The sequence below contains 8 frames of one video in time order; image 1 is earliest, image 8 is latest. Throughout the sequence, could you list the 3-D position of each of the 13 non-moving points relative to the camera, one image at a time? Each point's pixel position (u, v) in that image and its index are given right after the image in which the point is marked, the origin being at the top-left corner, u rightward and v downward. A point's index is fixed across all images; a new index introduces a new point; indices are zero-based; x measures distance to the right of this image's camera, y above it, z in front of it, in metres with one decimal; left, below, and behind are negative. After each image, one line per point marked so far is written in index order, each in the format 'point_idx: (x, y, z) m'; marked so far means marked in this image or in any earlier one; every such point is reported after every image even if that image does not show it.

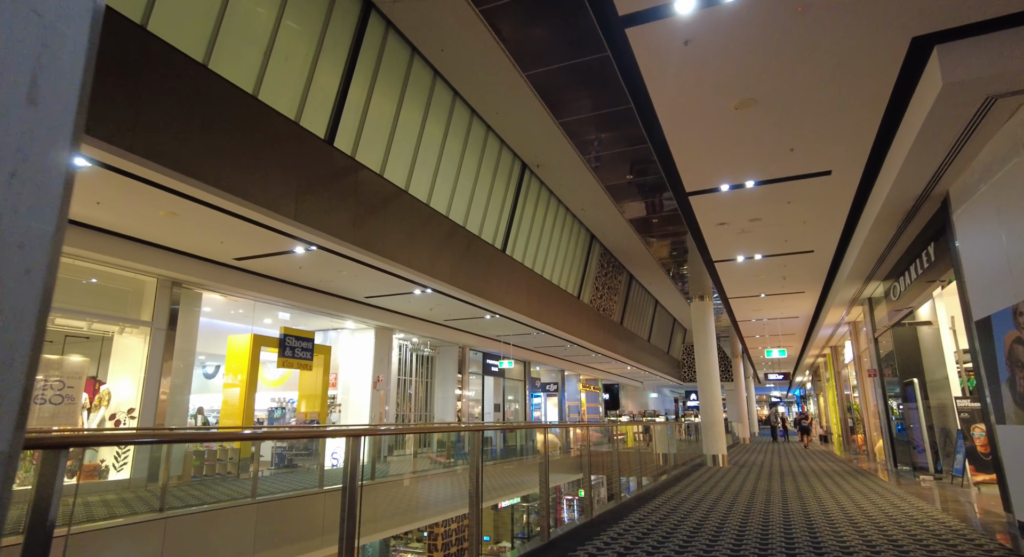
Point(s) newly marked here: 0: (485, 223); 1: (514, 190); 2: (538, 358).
0: (-0.5, +1.2, +11.5) m
1: (+0.1, +1.9, +12.1) m
2: (+0.9, -2.9, +19.5) m
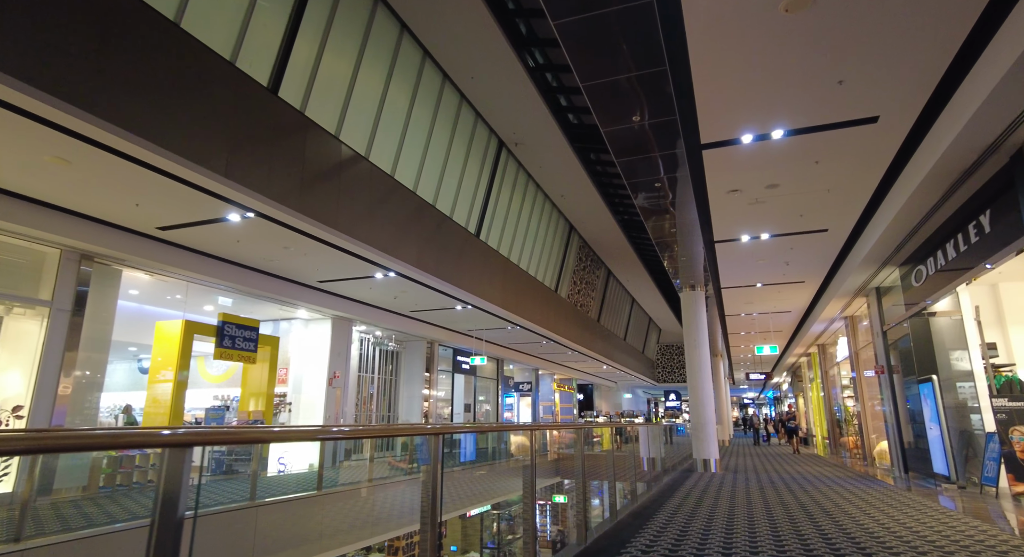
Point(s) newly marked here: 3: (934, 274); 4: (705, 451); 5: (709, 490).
0: (-1.0, +1.4, +10.4) m
1: (-0.5, +2.2, +11.0) m
2: (0.0, -2.6, +18.5) m
3: (+4.8, 0.0, +6.1) m
4: (+3.5, -3.2, +9.9) m
5: (+3.0, -3.2, +8.2) m
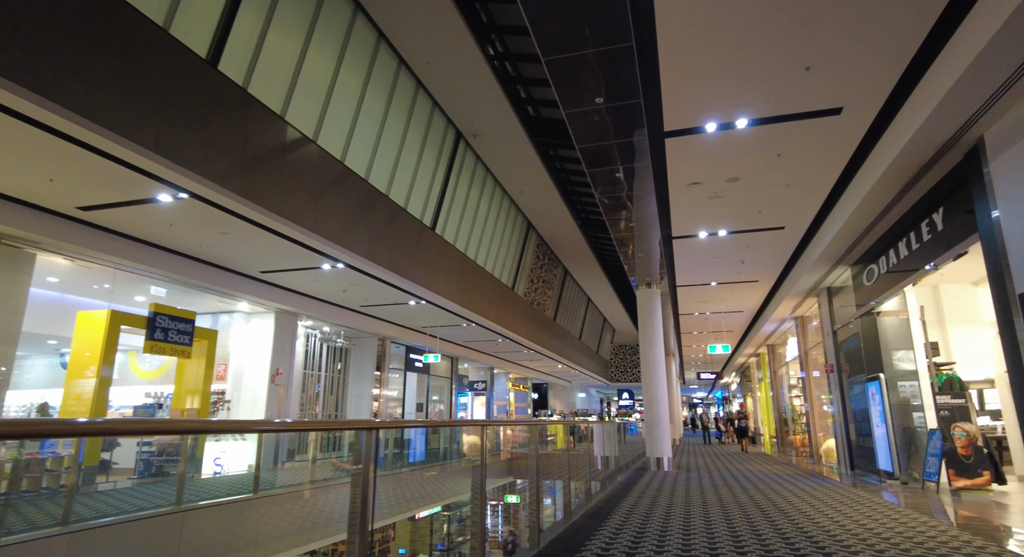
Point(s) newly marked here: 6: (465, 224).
0: (-1.8, +1.6, +10.0) m
1: (-1.3, +2.3, +10.7) m
2: (-1.5, -2.5, +18.1) m
3: (+4.3, 0.0, +6.2) m
4: (+2.7, -3.1, +9.9) m
5: (+2.3, -3.2, +8.1) m
6: (-1.0, +1.2, +12.1) m
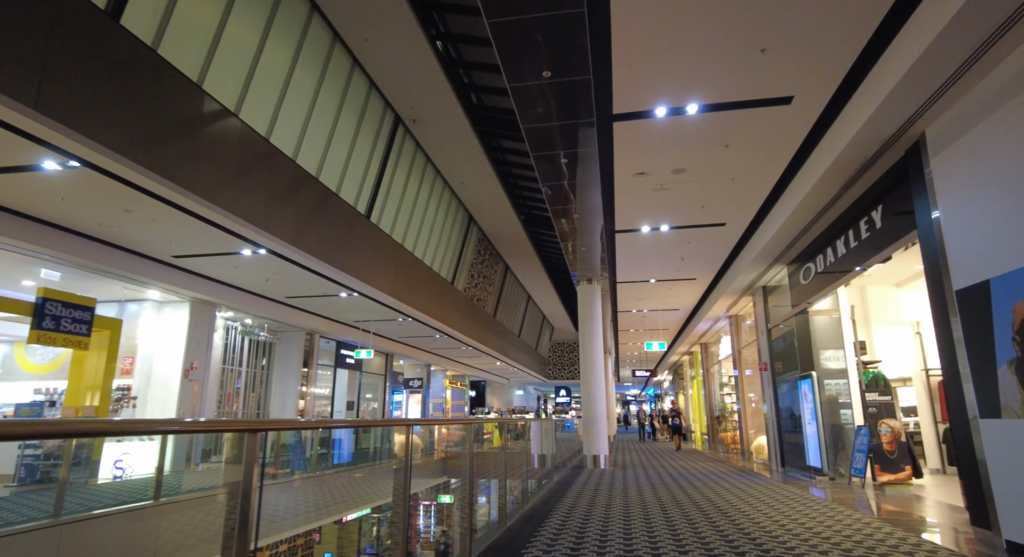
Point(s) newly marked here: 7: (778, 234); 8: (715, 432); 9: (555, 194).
0: (-2.9, +1.7, +9.4) m
1: (-2.4, +2.5, +10.2) m
2: (-3.6, -2.3, +17.5) m
3: (+3.6, +0.1, +6.3) m
4: (+1.5, -3.0, +9.8) m
5: (+1.3, -3.1, +8.0) m
6: (-2.3, +1.4, +11.6) m
7: (+3.0, +0.5, +6.2) m
8: (+5.5, -4.1, +14.7) m
9: (+0.6, +1.1, +6.8) m
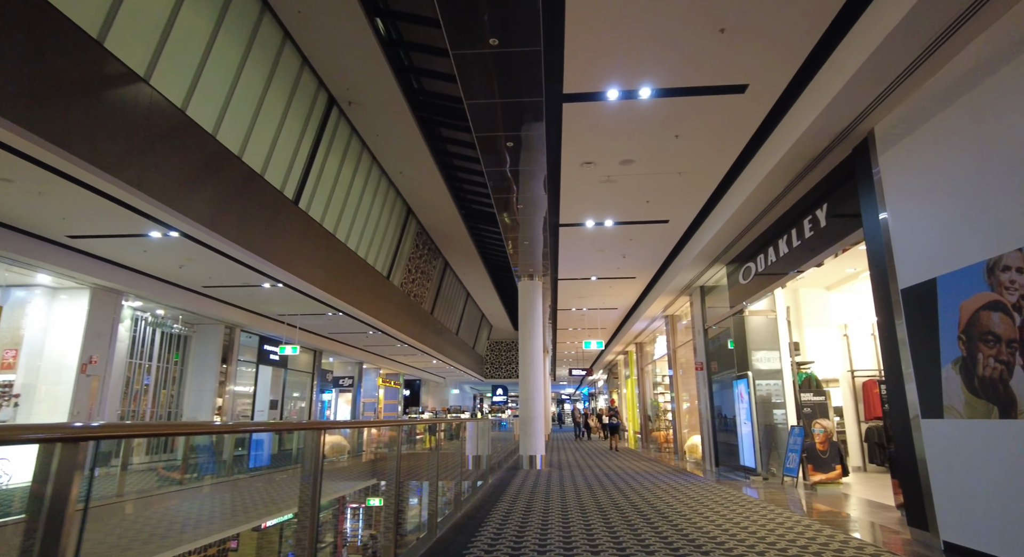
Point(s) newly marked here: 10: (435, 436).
0: (-3.8, +1.9, +8.7) m
1: (-3.4, +2.6, +9.5) m
2: (-5.5, -2.1, +16.7) m
3: (+2.9, +0.1, +6.3) m
4: (+0.3, -3.0, +9.6) m
5: (+0.3, -3.0, +7.7) m
6: (-3.5, +1.5, +10.9) m
7: (+2.4, +0.5, +6.2) m
8: (+3.7, -4.2, +14.9) m
9: (-0.1, +1.1, +6.5) m
10: (-0.8, -1.6, +5.5) m
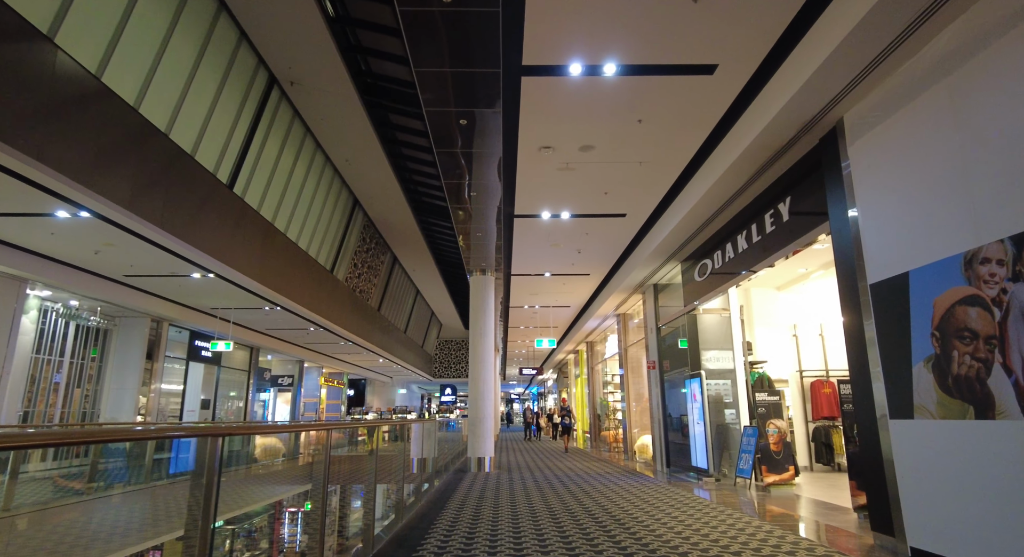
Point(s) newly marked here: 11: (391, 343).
0: (-4.5, +2.1, +8.0) m
1: (-4.2, +2.8, +8.8) m
2: (-7.0, -1.9, +15.8) m
3: (+2.3, +0.1, +6.2) m
4: (-0.5, -2.9, +9.2) m
5: (-0.4, -2.9, +7.4) m
6: (-4.4, +1.7, +10.2) m
7: (+1.8, +0.6, +6.0) m
8: (+2.3, -4.1, +14.8) m
9: (-0.7, +1.2, +6.1) m
10: (-1.3, -1.5, +5.0) m
11: (-4.4, -2.3, +19.5) m
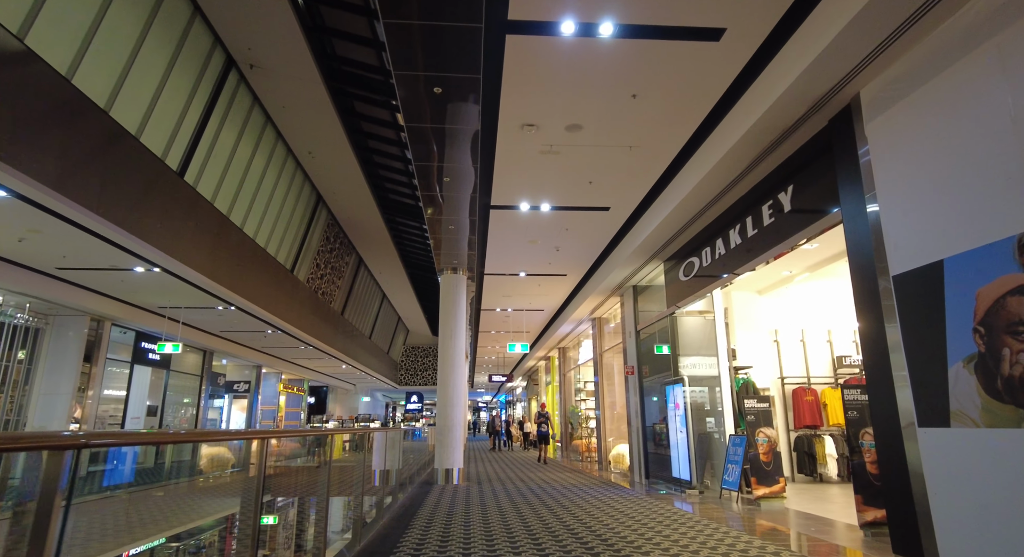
0: (-4.9, +2.2, +7.3) m
1: (-4.5, +2.9, +8.1) m
2: (-7.8, -1.8, +14.8) m
3: (+2.1, +0.1, +5.8) m
4: (-1.0, -2.9, +8.7) m
5: (-0.8, -2.9, +6.8) m
6: (-4.9, +1.8, +9.5) m
7: (+1.6, +0.6, +5.6) m
8: (+1.5, -4.3, +14.4) m
9: (-0.9, +1.3, +5.6) m
10: (-1.5, -1.4, +4.4) m
11: (-5.4, -2.4, +18.7) m
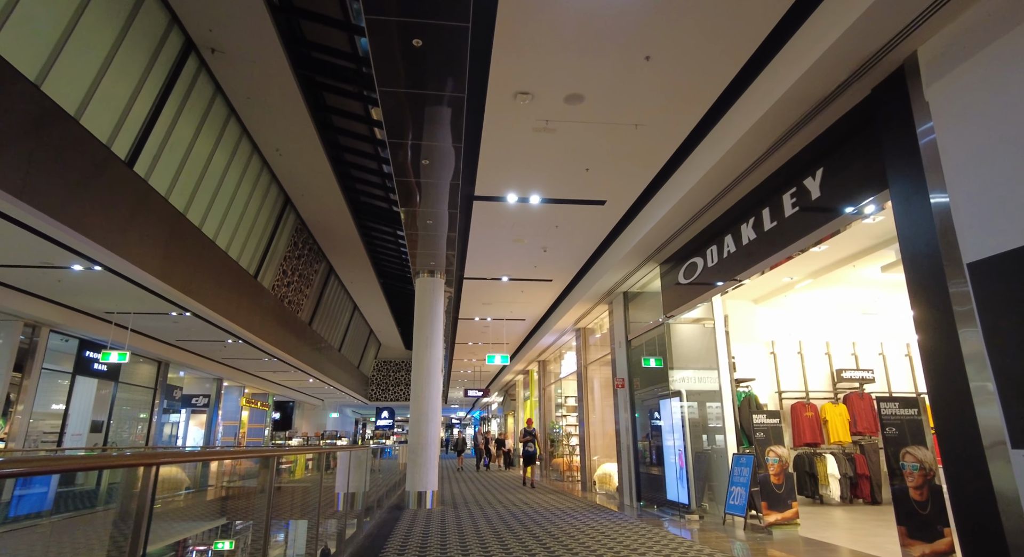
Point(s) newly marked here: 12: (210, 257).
0: (-5.0, +2.2, +6.5) m
1: (-4.8, +2.9, +7.4) m
2: (-8.4, -2.0, +13.8) m
3: (+1.9, +0.1, +5.3) m
4: (-1.3, -2.9, +7.9) m
5: (-1.0, -2.9, +6.1) m
6: (-5.2, +1.7, +8.7) m
7: (+1.5, +0.6, +5.1) m
8: (+0.9, -4.5, +13.7) m
9: (-1.0, +1.3, +5.0) m
10: (-1.6, -1.3, +3.7) m
11: (-6.2, -2.7, +17.8) m
12: (-5.3, +0.4, +9.3) m
